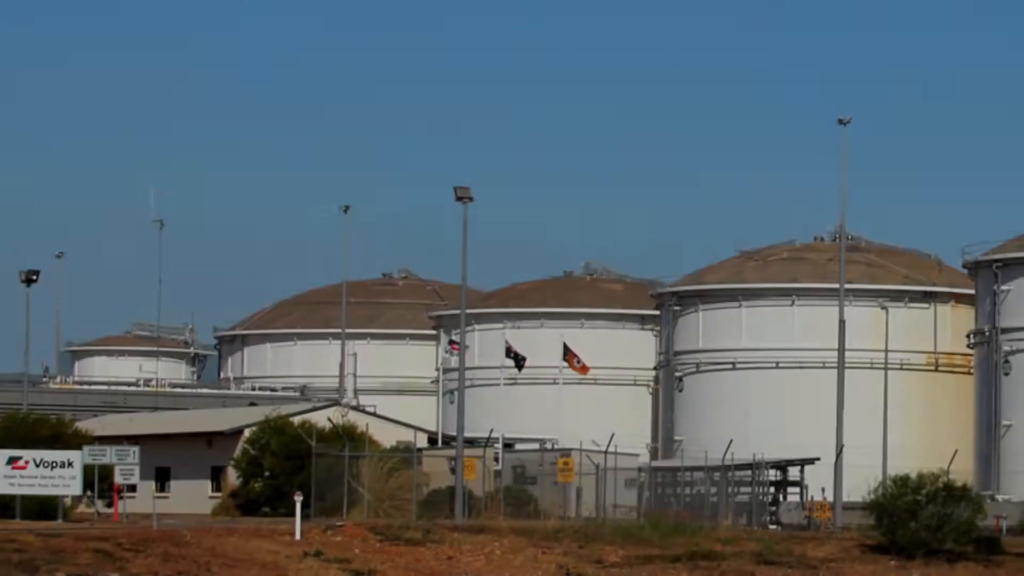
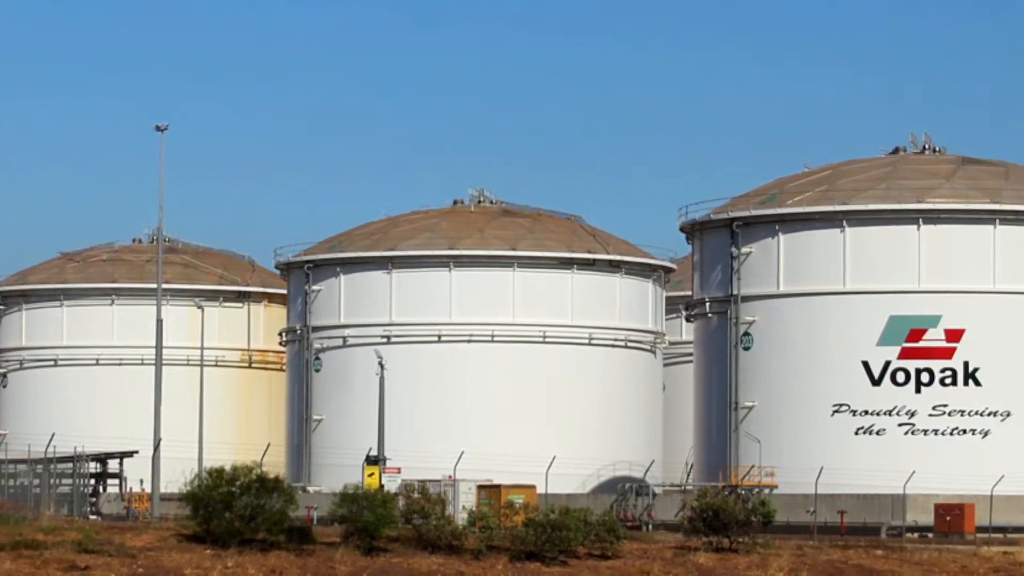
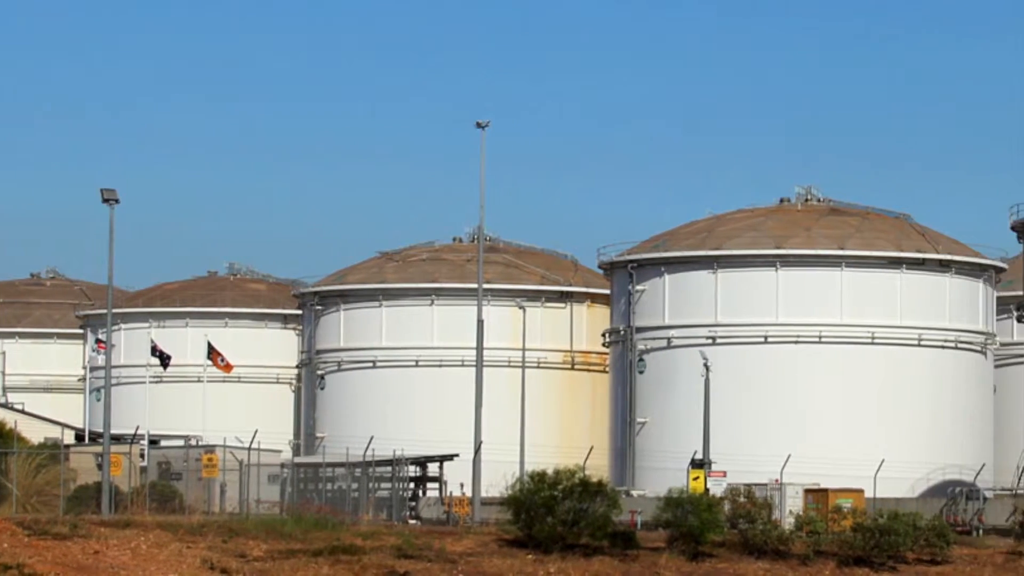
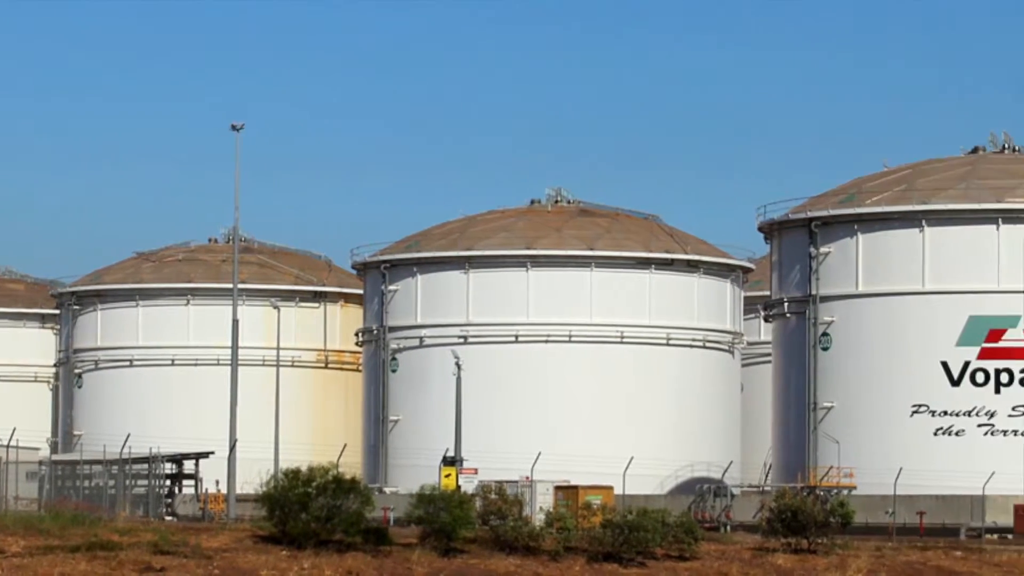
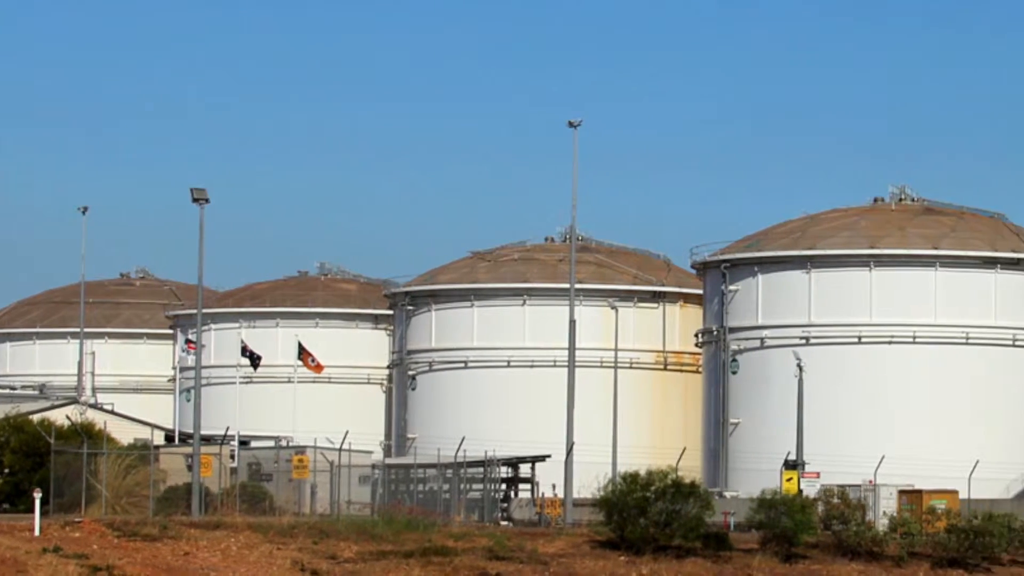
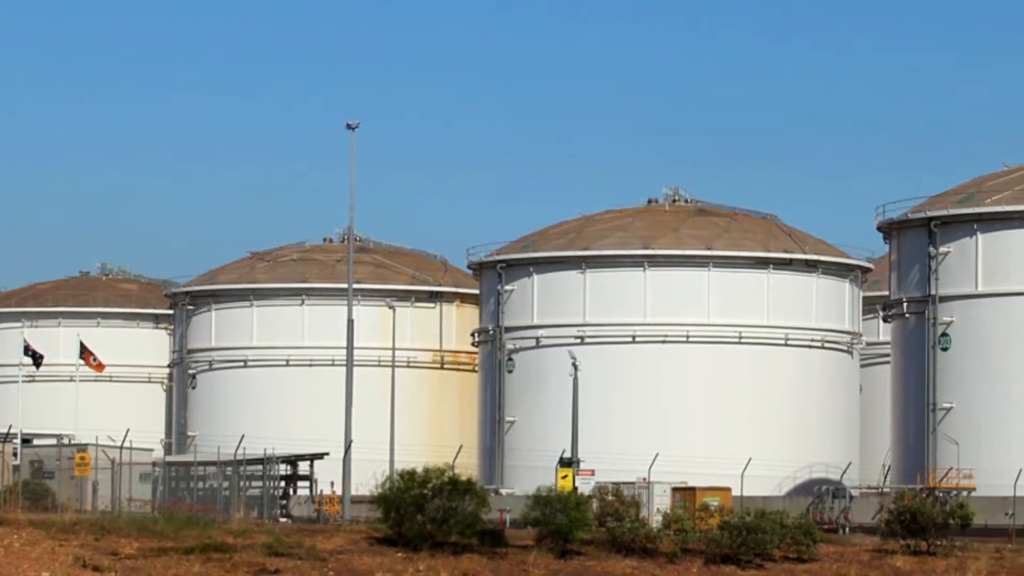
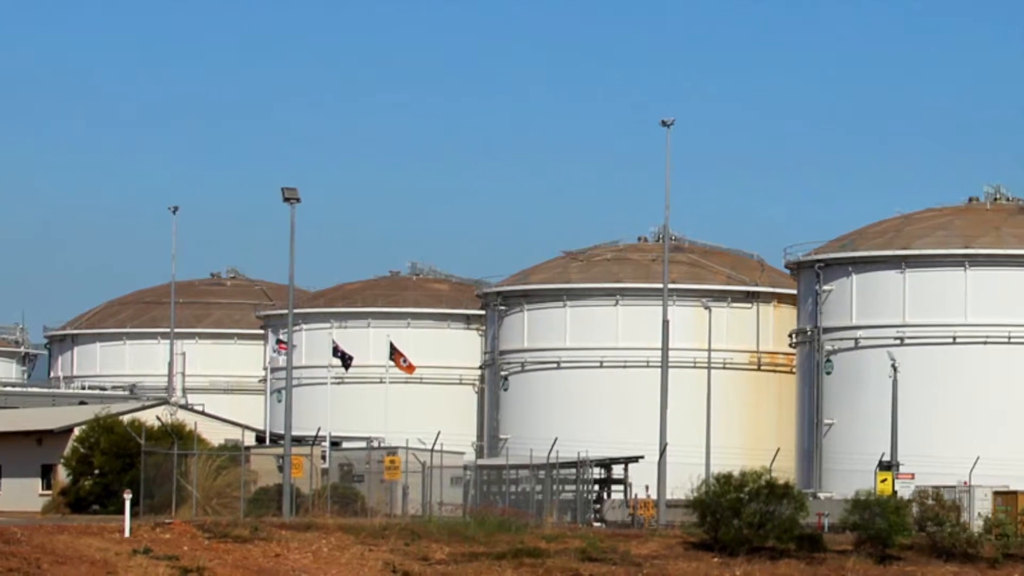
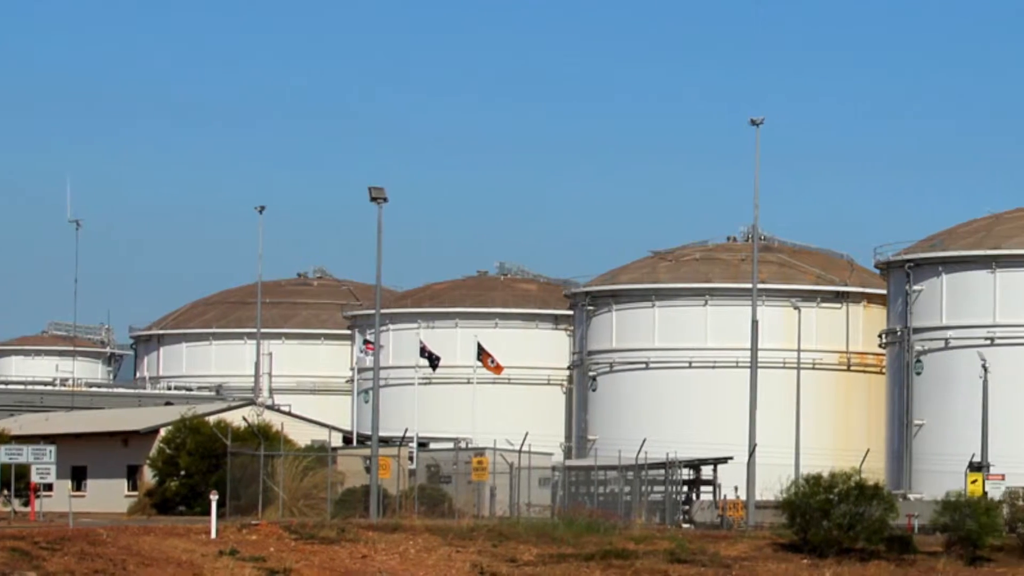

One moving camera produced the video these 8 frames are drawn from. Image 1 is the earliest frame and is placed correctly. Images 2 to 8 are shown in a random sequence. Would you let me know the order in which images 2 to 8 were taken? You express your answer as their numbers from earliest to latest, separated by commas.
8, 7, 5, 3, 6, 4, 2
